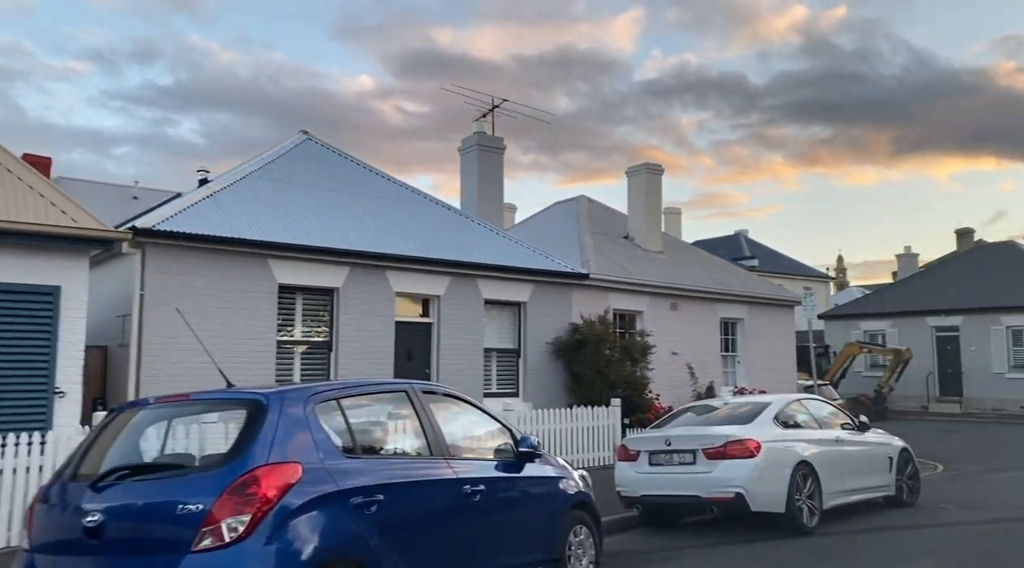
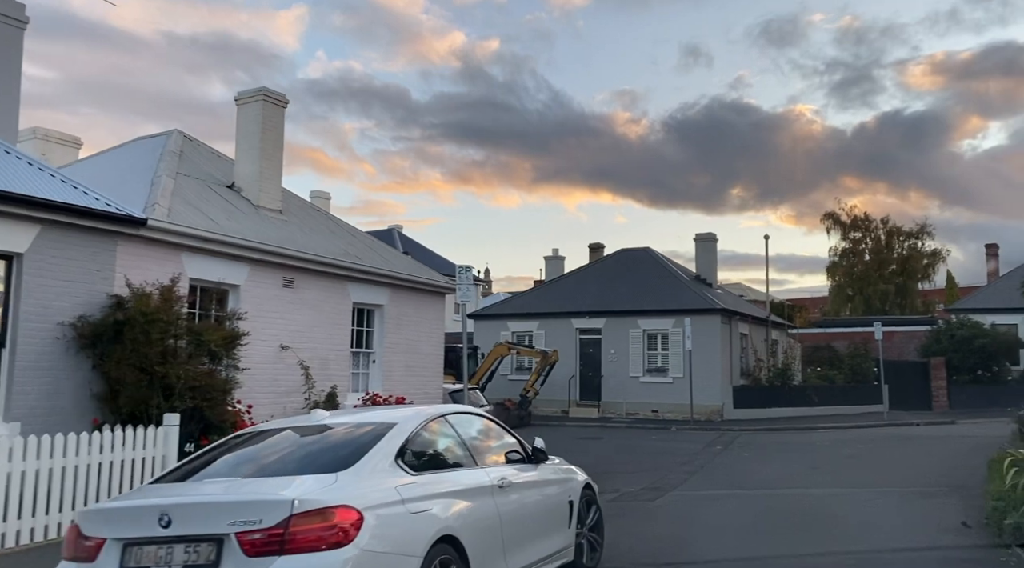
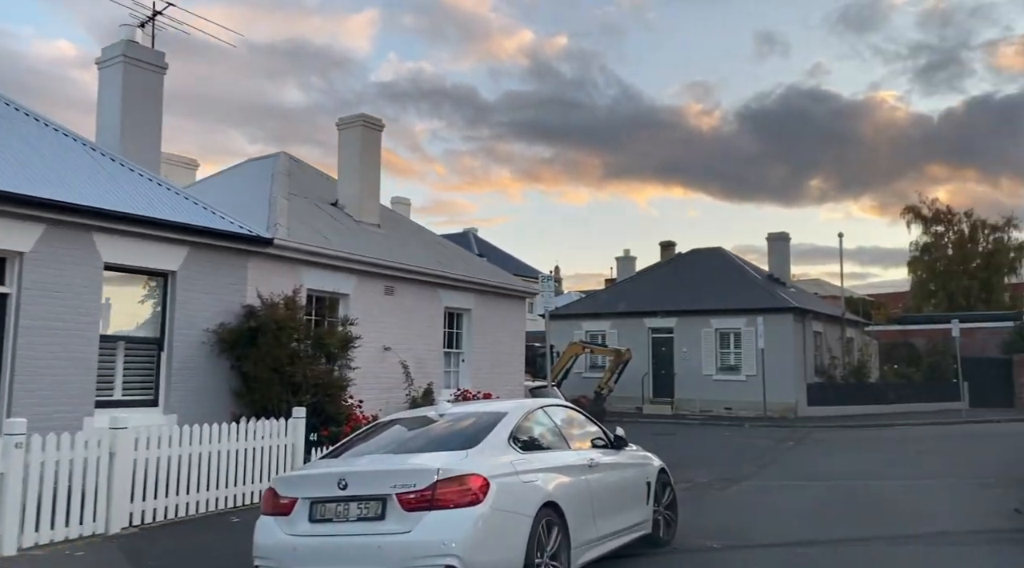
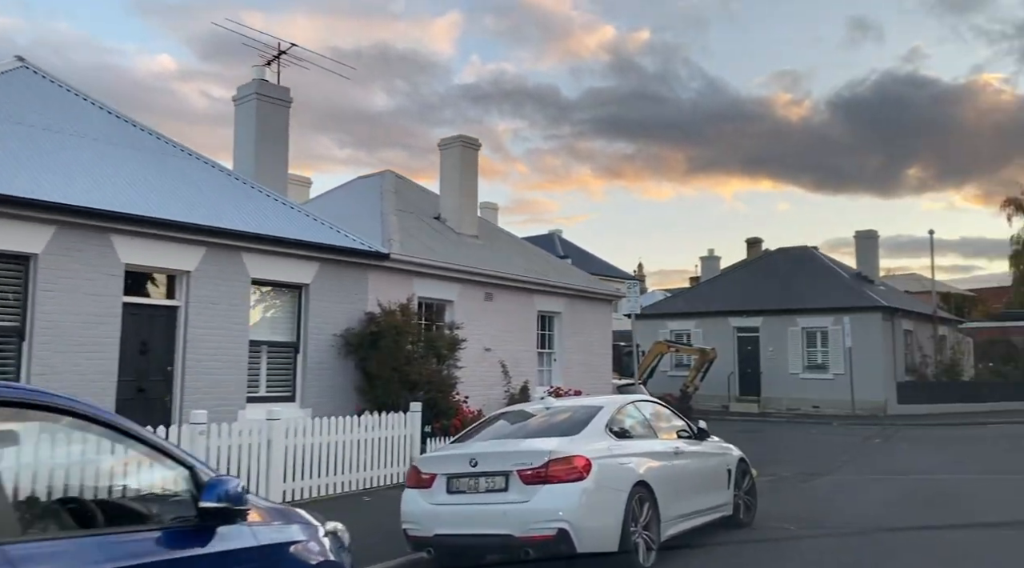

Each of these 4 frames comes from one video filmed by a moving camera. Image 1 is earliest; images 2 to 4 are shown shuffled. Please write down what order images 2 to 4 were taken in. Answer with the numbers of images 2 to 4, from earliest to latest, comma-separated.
4, 3, 2
